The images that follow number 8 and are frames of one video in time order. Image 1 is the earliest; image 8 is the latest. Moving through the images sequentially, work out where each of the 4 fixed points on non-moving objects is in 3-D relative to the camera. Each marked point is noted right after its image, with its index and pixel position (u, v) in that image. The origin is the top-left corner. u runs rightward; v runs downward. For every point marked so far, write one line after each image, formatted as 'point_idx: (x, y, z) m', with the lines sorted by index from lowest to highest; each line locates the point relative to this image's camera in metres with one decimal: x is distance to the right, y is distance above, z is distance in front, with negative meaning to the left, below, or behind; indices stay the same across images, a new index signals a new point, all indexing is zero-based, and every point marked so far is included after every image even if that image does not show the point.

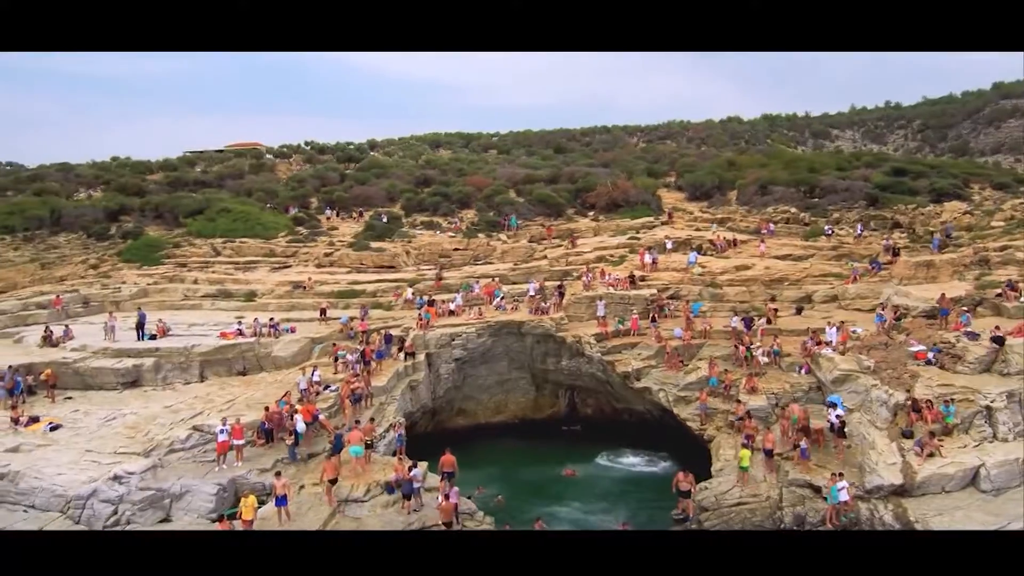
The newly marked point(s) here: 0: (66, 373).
0: (-7.9, -1.5, +11.5) m
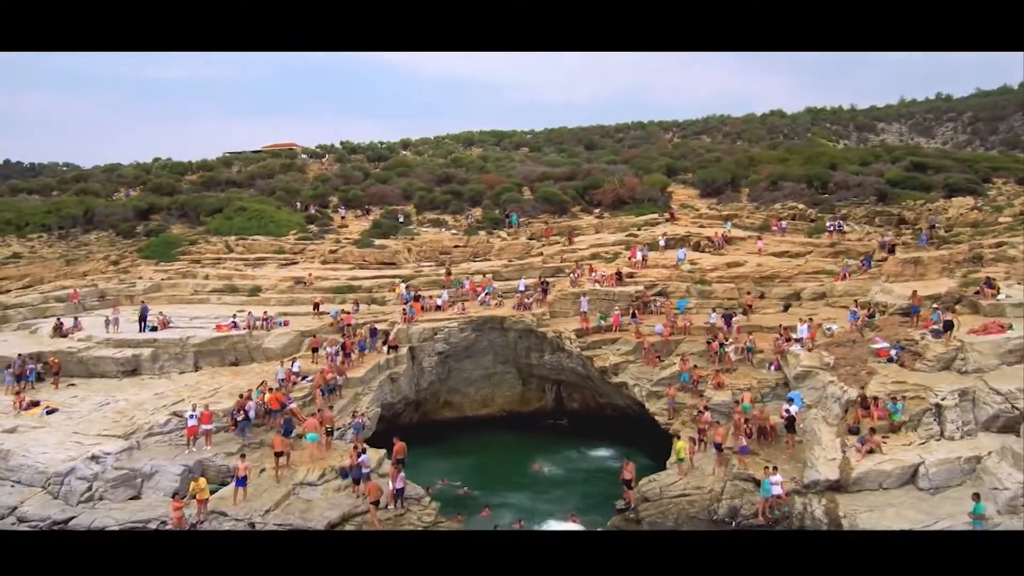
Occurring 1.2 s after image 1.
0: (-8.4, -1.4, +12.3) m
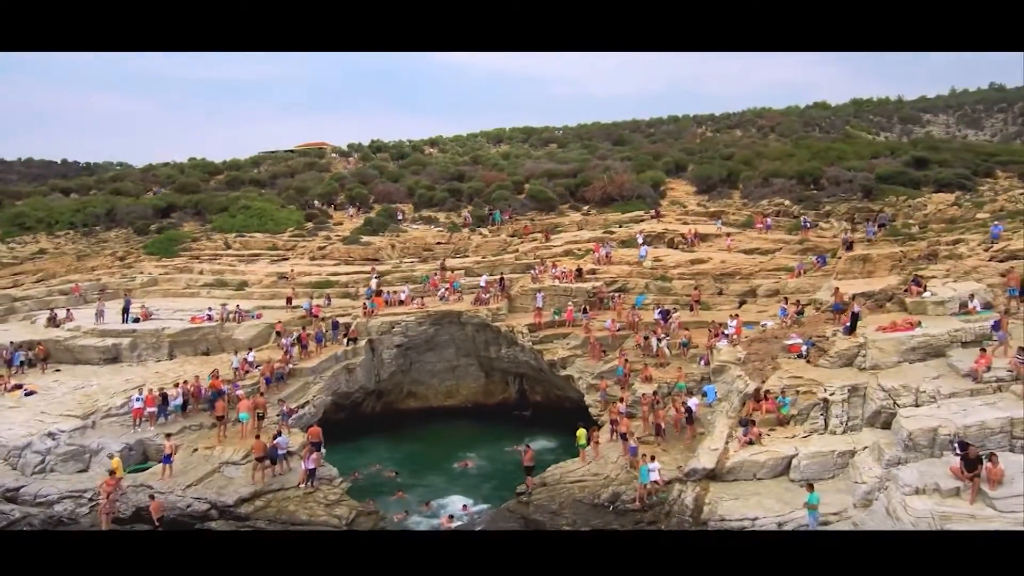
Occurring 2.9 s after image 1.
0: (-9.5, -1.3, +13.4) m
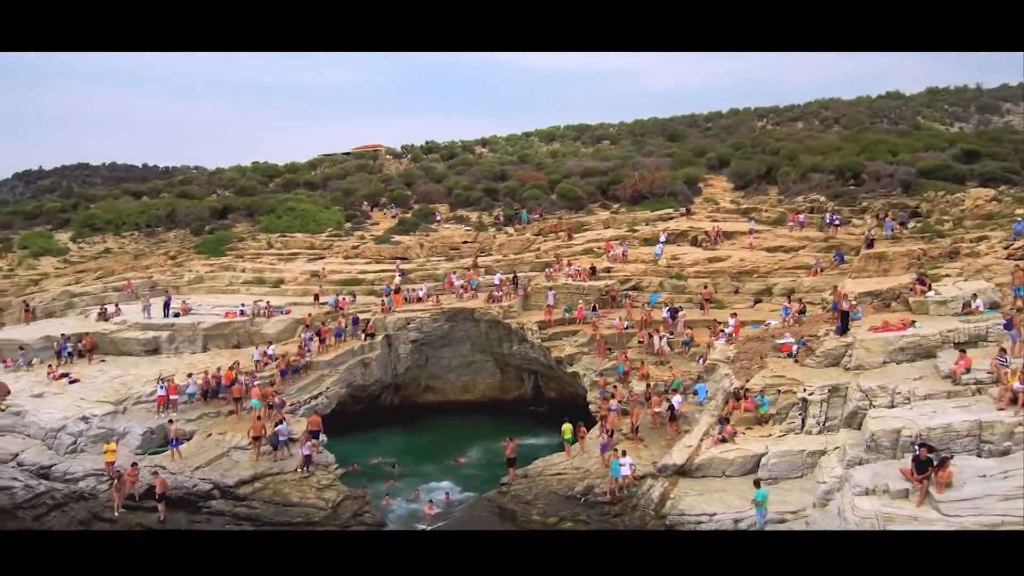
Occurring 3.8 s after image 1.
0: (-9.3, -1.2, +14.6) m
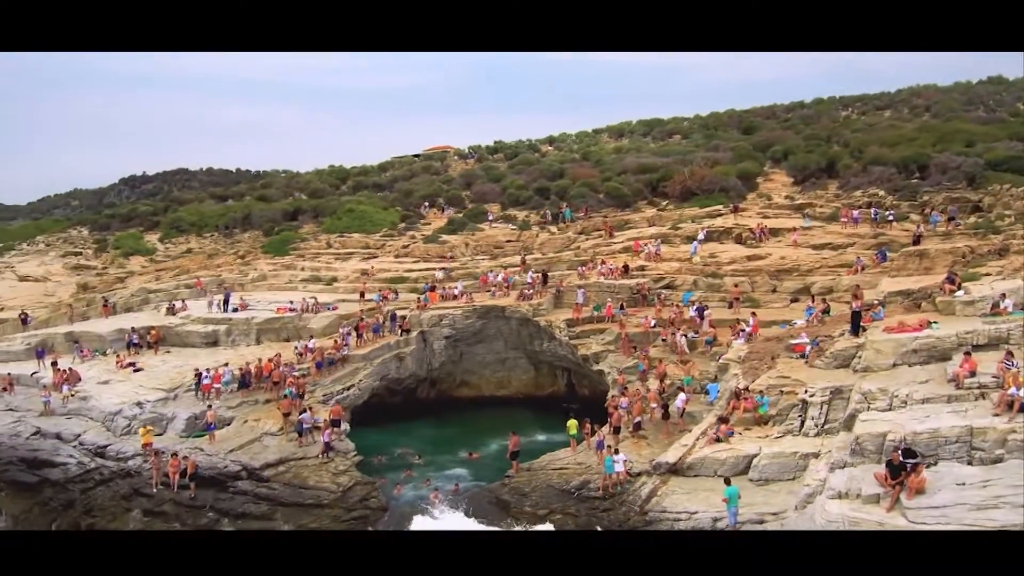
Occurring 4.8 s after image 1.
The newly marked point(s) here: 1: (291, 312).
0: (-8.6, -1.1, +16.0) m
1: (-5.8, -0.6, +16.7) m
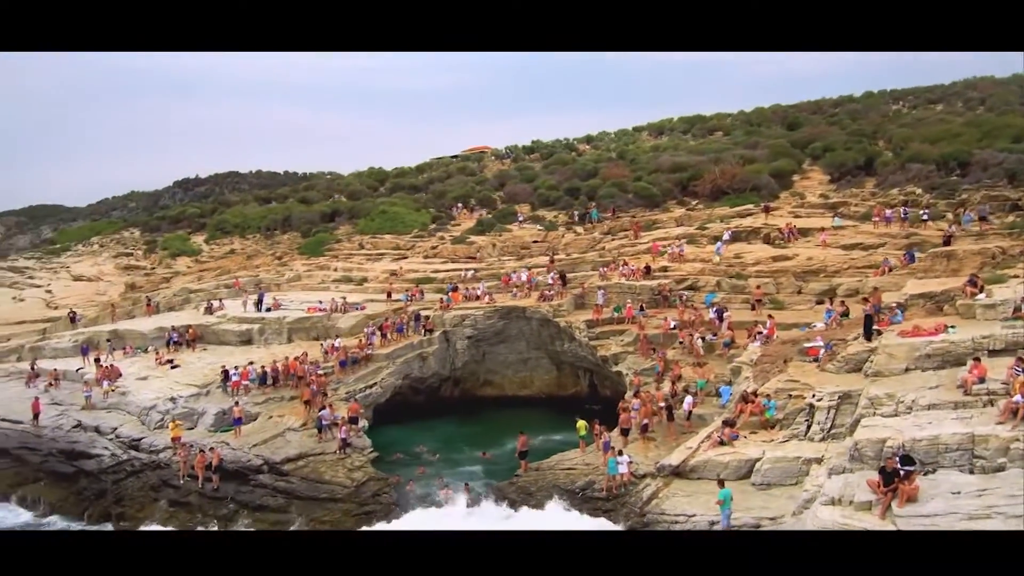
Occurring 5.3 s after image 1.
0: (-8.0, -1.1, +16.7) m
1: (-5.2, -0.6, +17.2) m
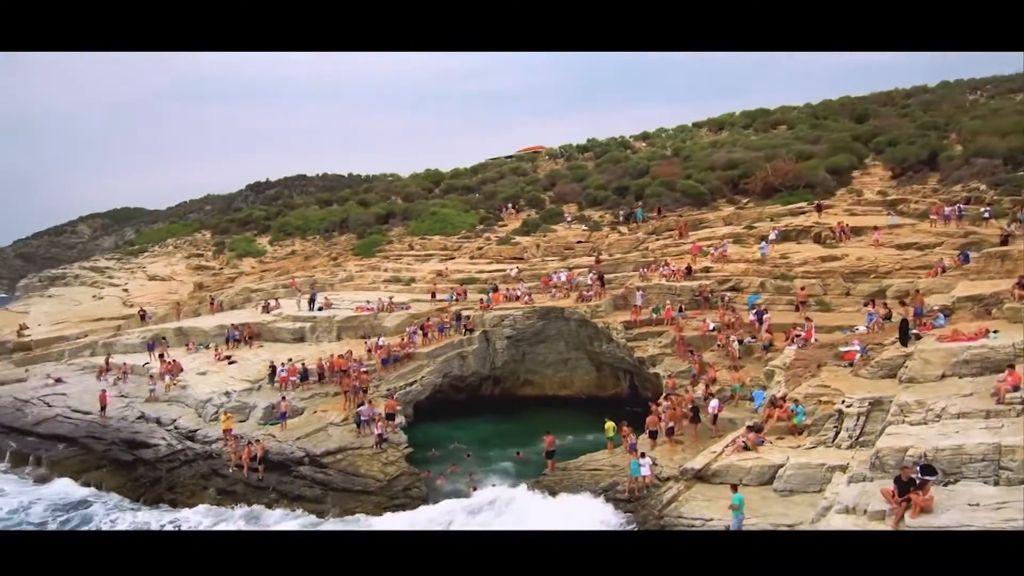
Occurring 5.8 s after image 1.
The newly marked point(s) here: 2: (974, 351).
0: (-6.9, -1.2, +17.6) m
1: (-4.0, -0.6, +17.9) m
2: (+5.7, -0.8, +7.9) m
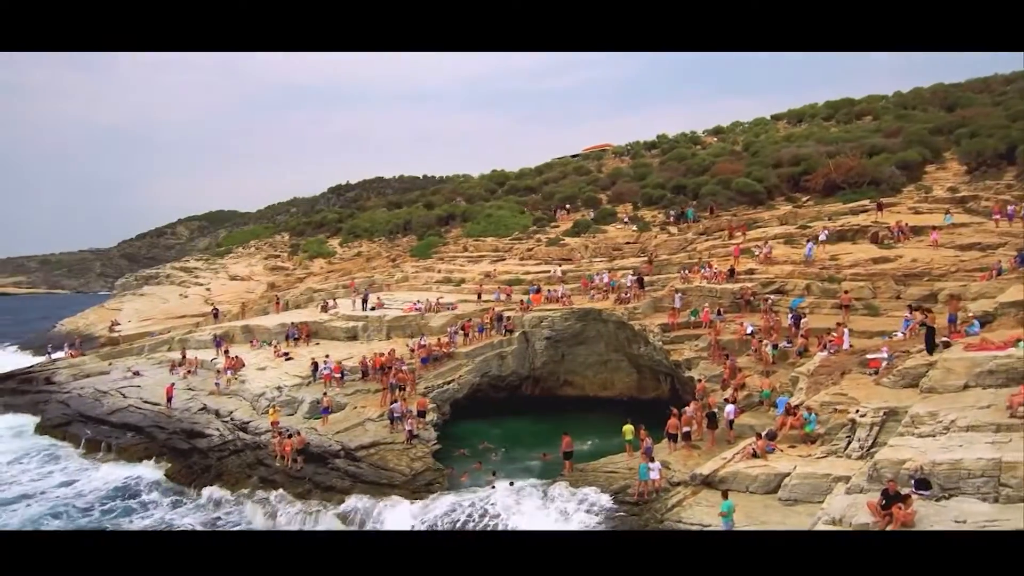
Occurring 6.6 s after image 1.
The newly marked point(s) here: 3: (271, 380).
0: (-5.7, -1.2, +18.6) m
1: (-2.8, -0.7, +18.5) m
2: (+5.7, -0.9, +7.5) m
3: (-5.3, -2.0, +14.0) m
